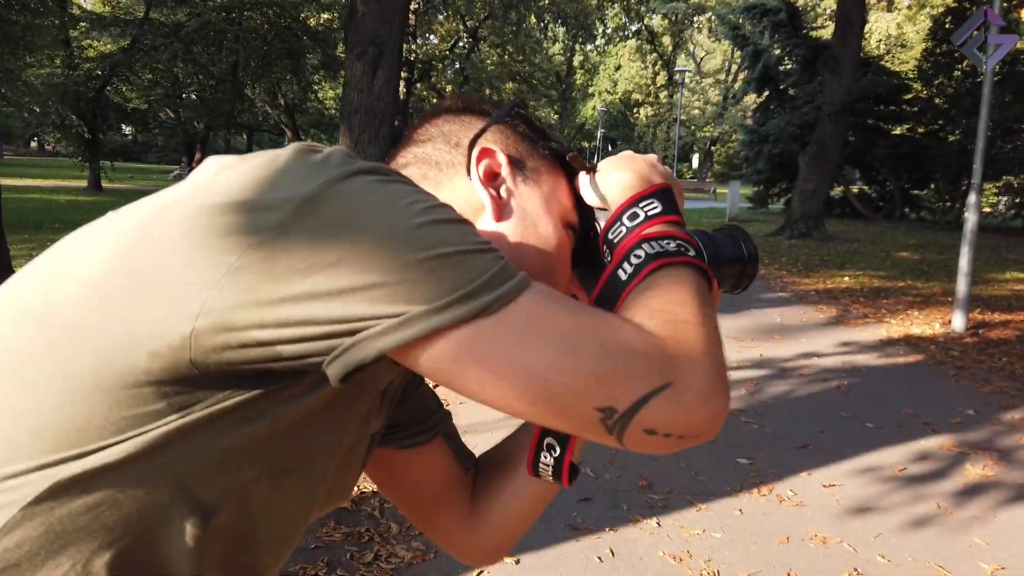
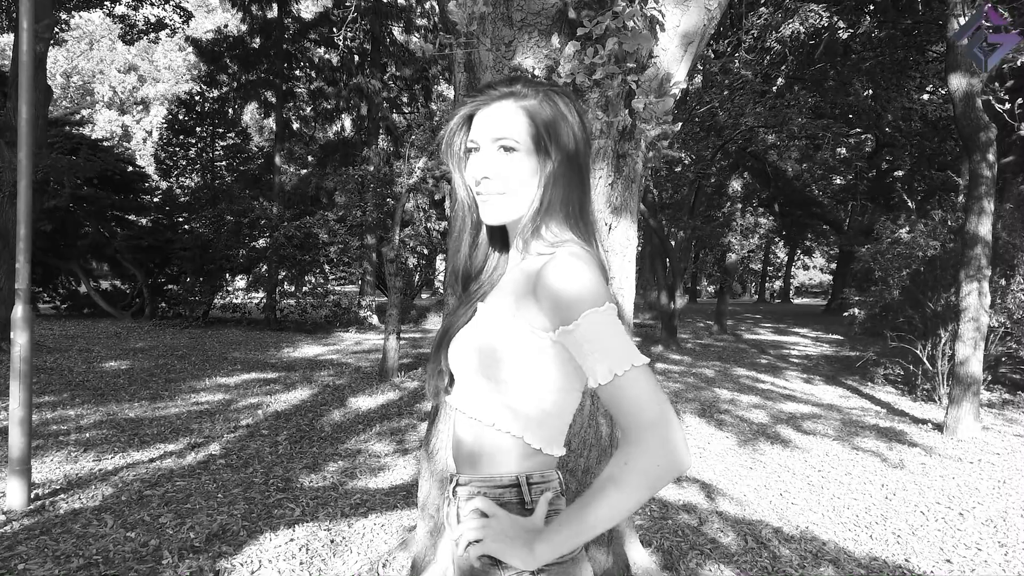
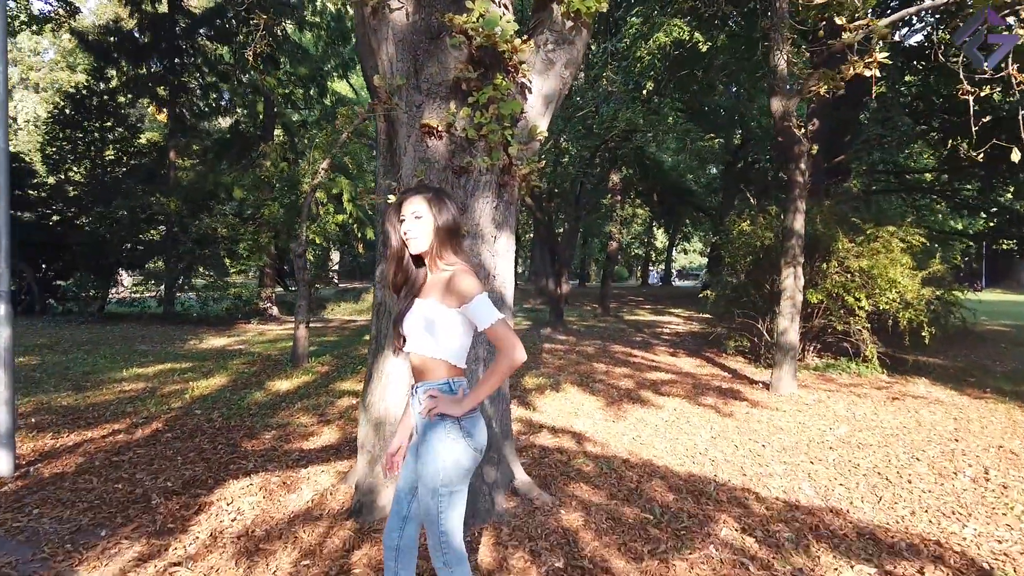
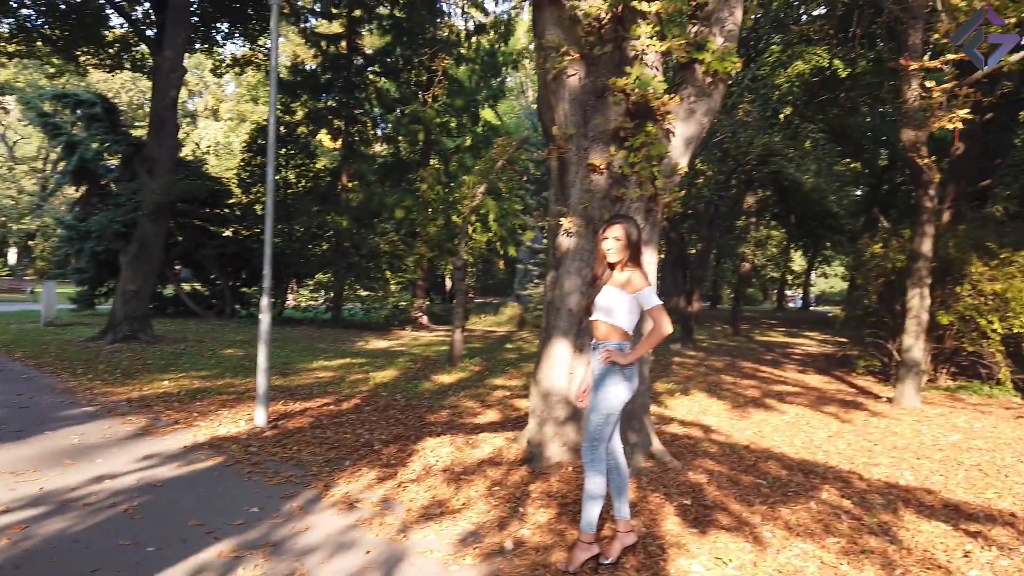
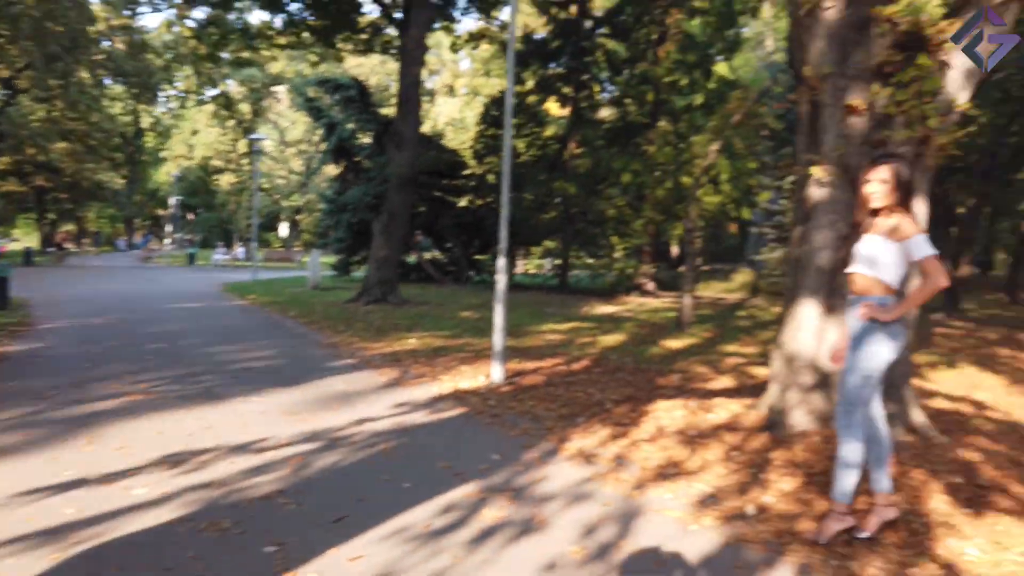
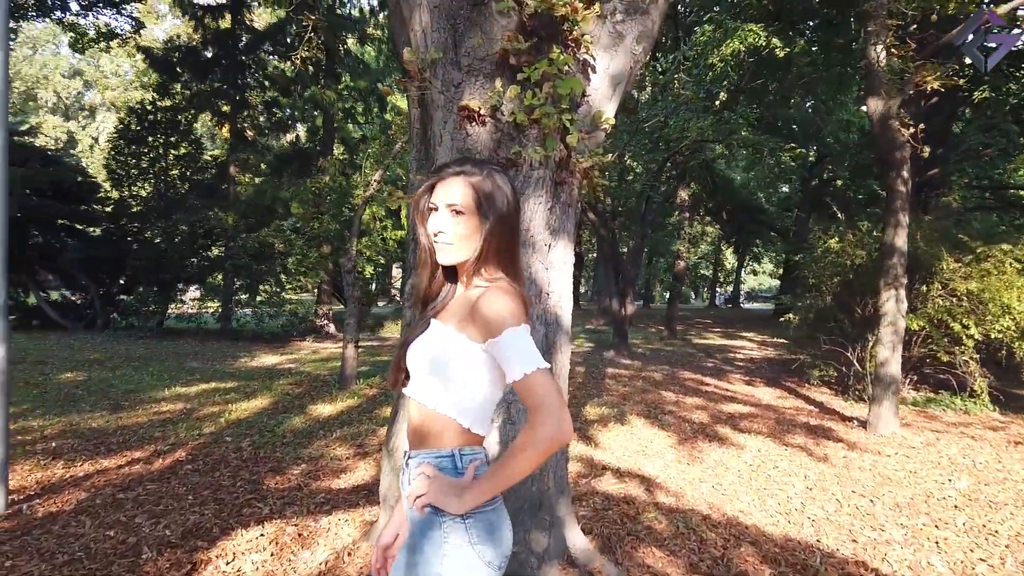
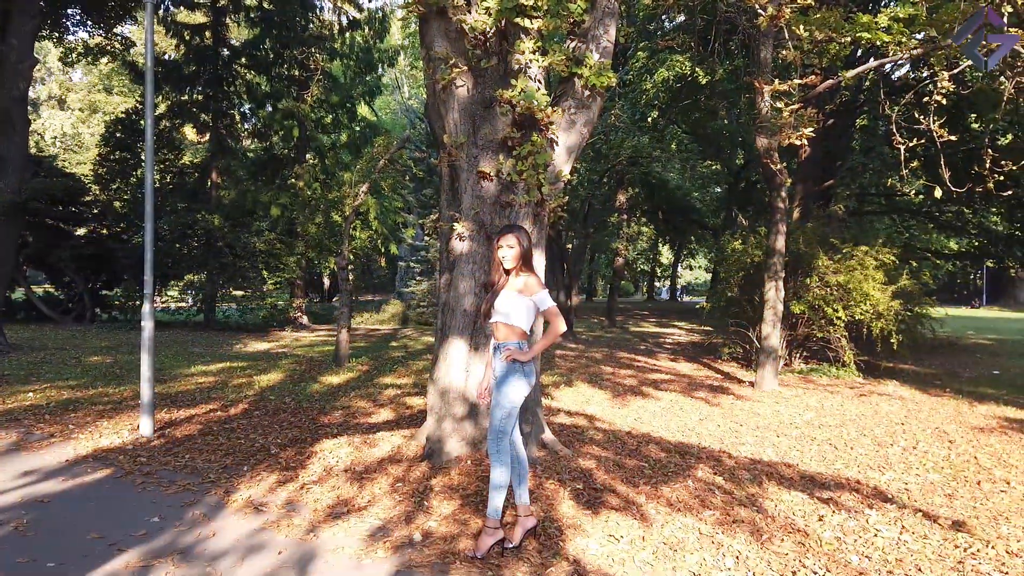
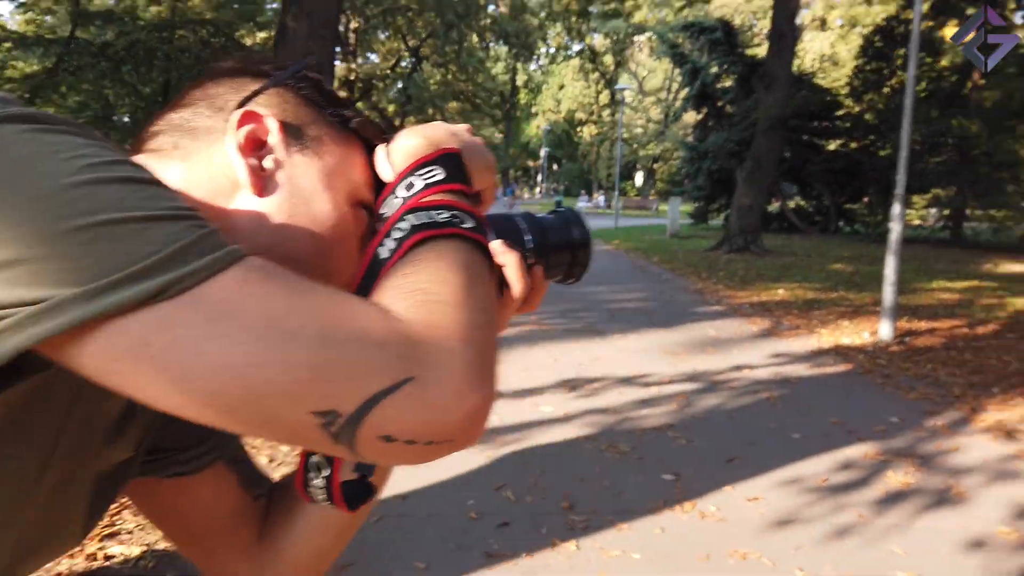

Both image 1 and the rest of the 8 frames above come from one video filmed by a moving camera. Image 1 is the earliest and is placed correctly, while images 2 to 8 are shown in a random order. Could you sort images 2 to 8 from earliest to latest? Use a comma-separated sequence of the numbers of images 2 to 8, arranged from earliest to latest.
8, 5, 4, 7, 3, 6, 2
